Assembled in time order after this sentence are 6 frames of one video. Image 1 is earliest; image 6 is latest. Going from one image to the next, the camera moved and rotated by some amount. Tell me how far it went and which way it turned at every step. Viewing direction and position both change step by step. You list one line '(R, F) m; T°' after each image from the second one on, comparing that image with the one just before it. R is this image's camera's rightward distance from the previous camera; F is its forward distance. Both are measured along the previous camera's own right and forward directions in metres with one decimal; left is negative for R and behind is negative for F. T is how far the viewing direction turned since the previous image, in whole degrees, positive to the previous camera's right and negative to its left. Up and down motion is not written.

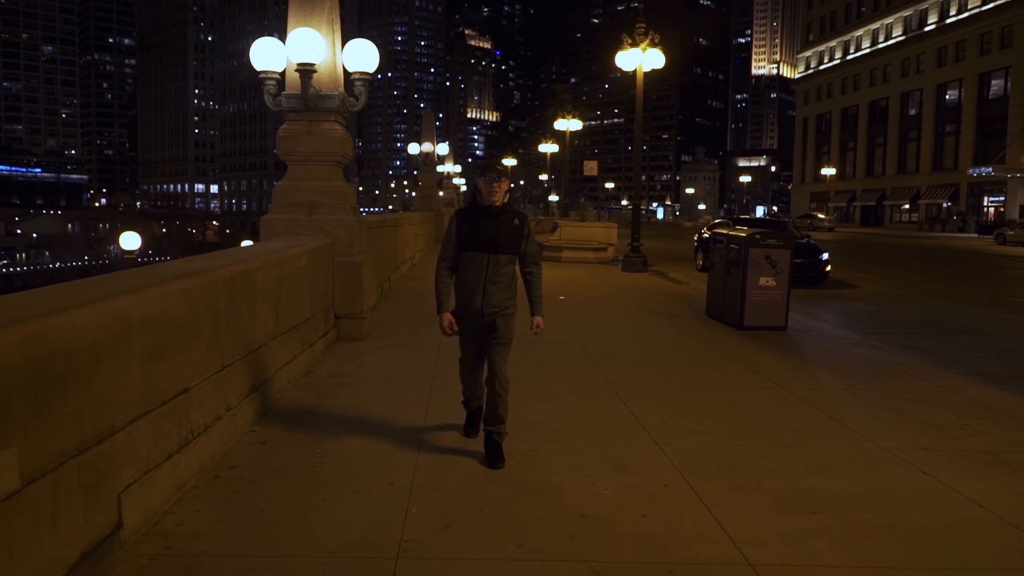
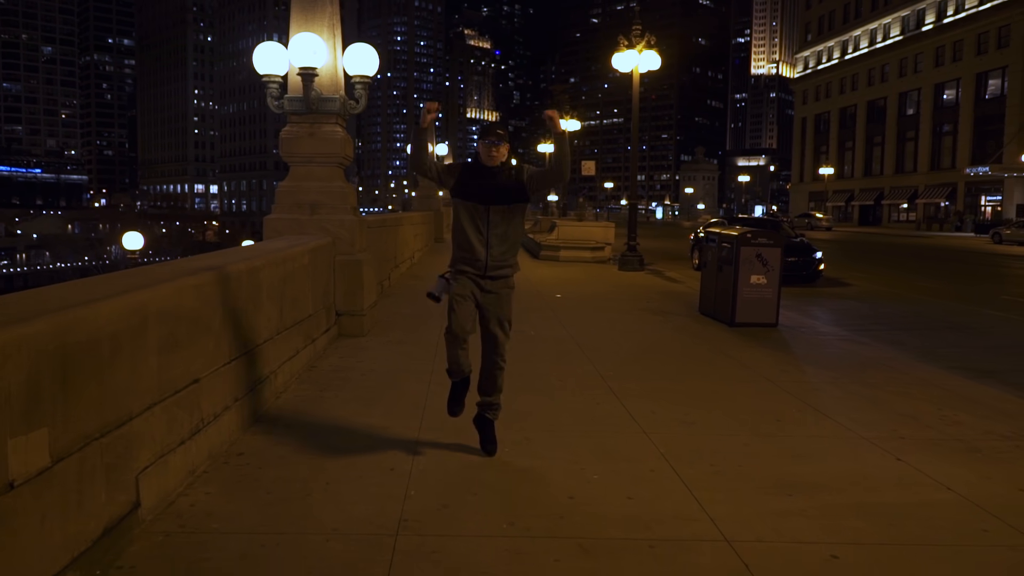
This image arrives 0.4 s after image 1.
(0.0, -0.3) m; 0°
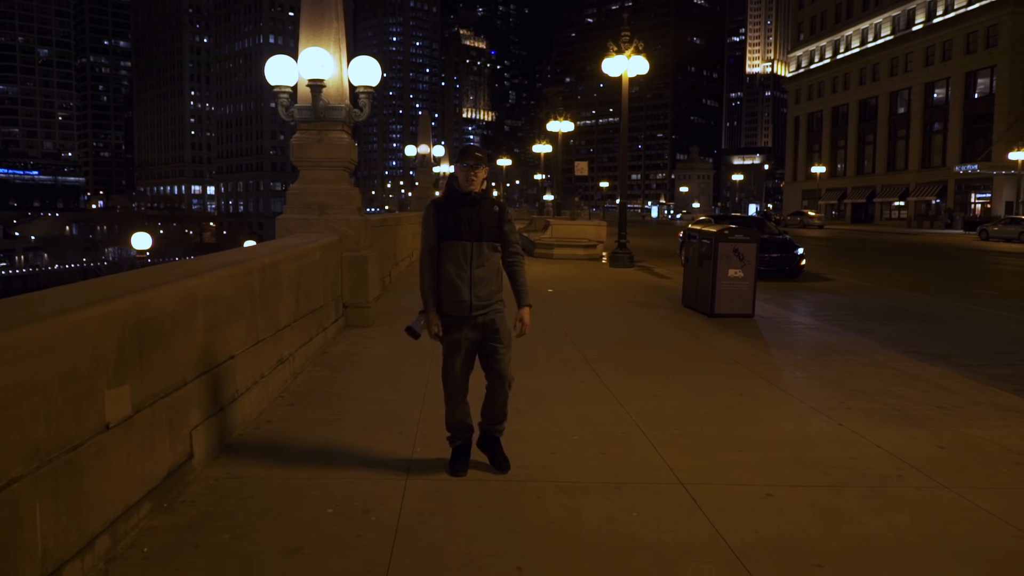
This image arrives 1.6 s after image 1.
(0.0, -0.8) m; 0°
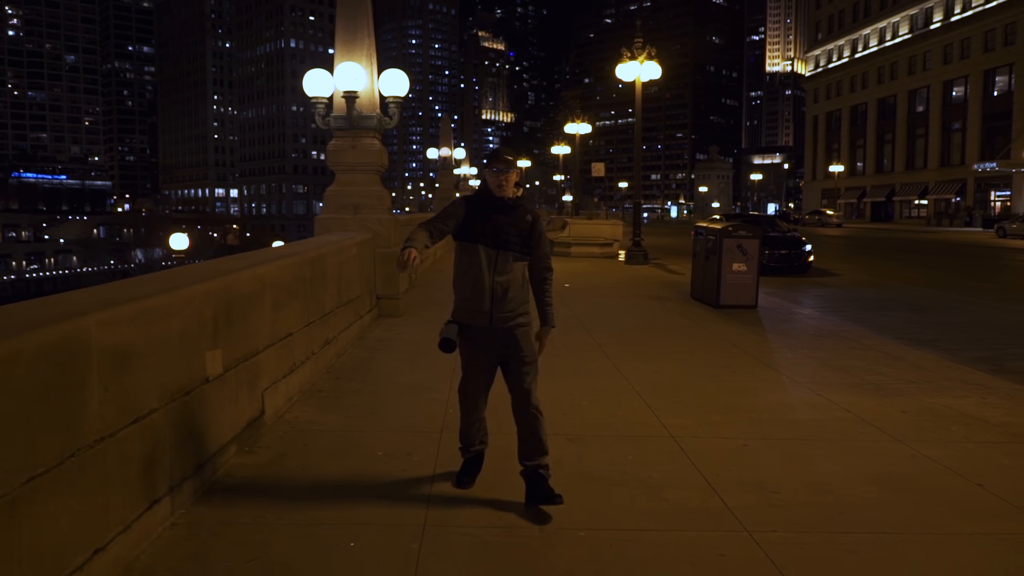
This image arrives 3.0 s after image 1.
(0.0, -0.9) m; -1°
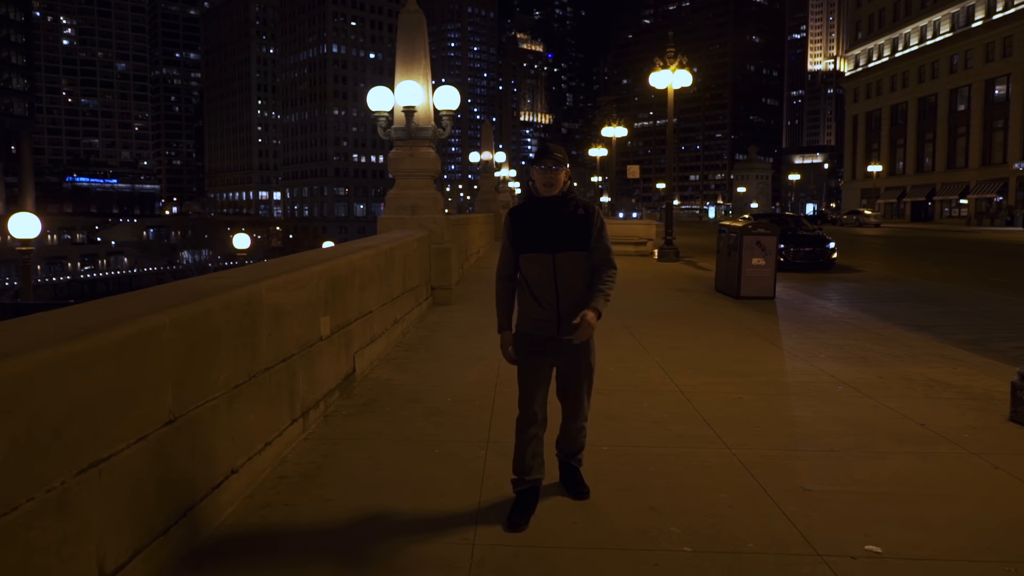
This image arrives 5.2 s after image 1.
(0.0, -1.4) m; -3°
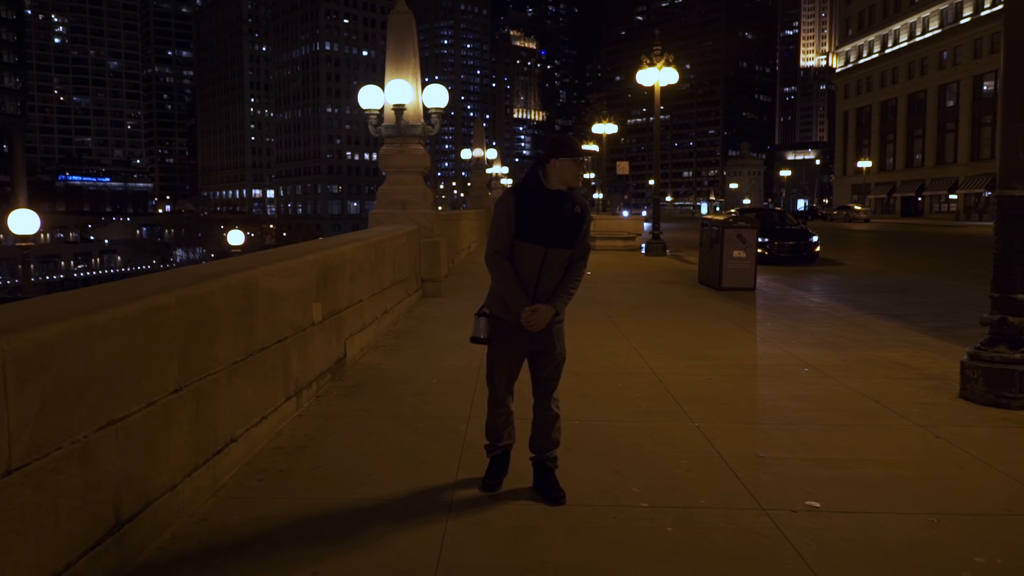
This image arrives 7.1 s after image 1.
(+0.1, -0.4) m; 0°
